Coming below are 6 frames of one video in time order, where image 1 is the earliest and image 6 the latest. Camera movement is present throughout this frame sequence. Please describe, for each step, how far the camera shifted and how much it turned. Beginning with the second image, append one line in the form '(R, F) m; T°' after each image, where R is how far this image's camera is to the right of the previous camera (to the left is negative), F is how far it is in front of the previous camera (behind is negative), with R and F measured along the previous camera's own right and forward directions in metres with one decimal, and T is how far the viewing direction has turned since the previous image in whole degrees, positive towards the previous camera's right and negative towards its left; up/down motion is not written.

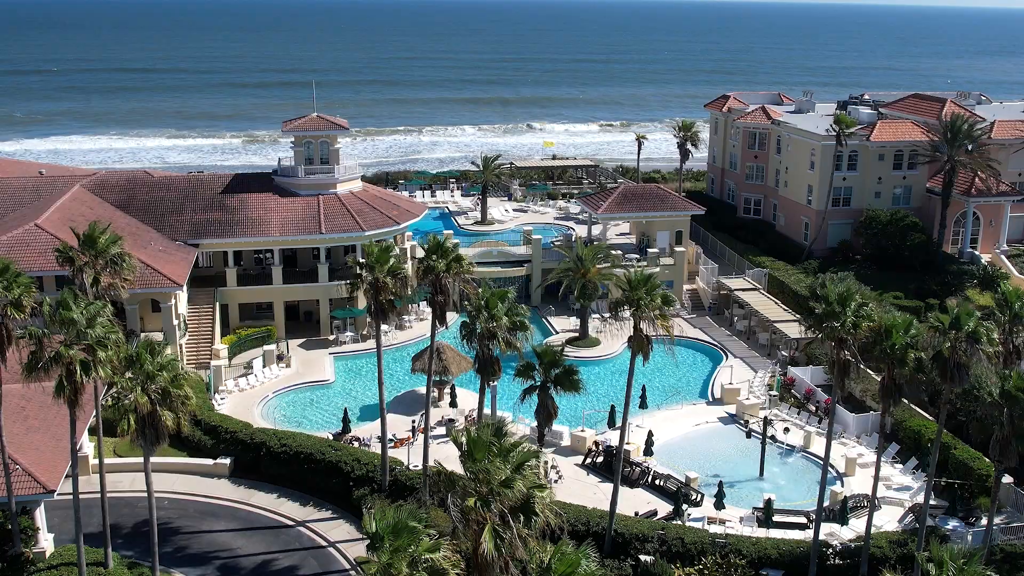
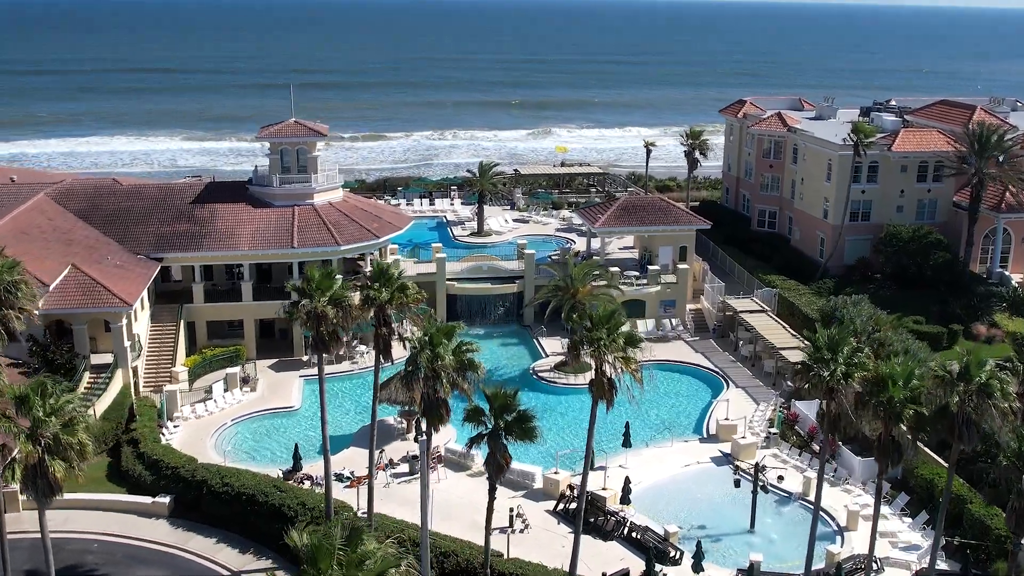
(+2.1, +3.3) m; -2°
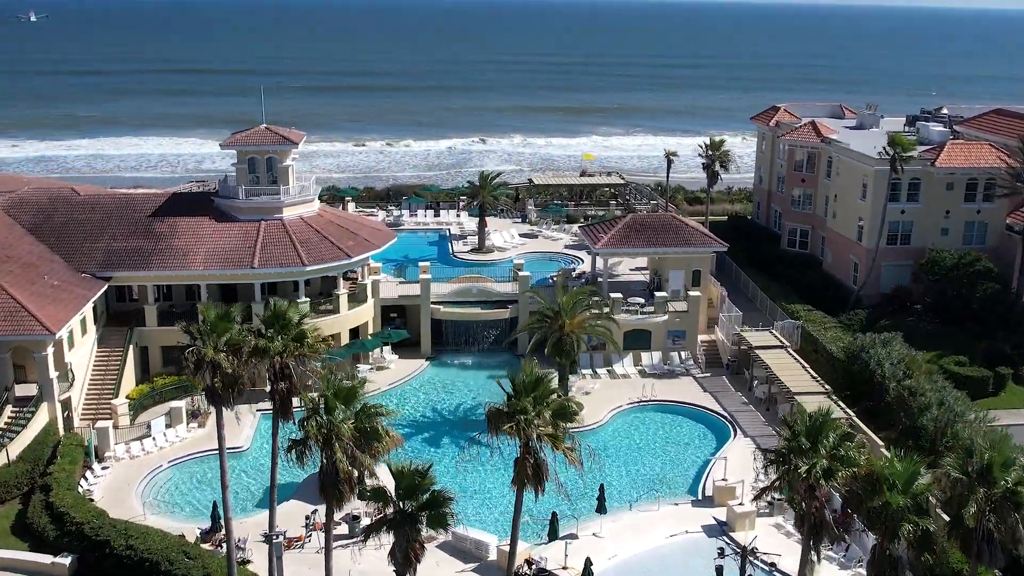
(+2.7, +4.7) m; -3°
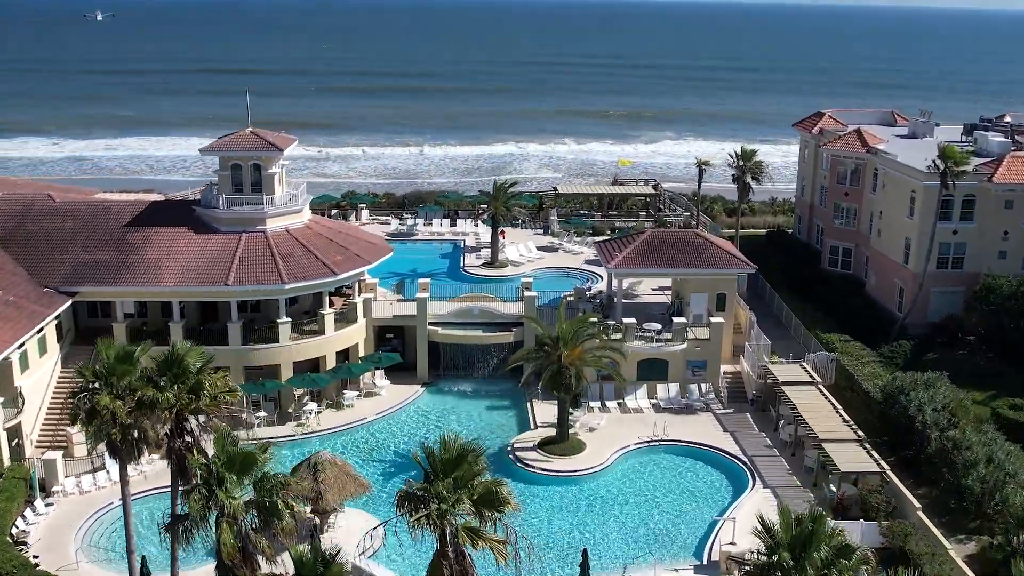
(+2.0, +3.8) m; -3°
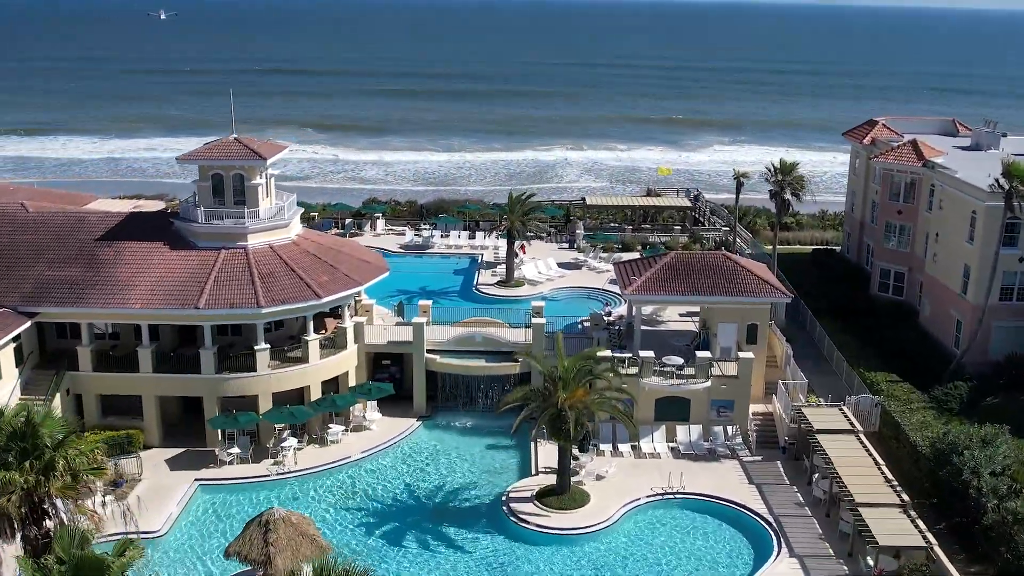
(+1.7, +3.8) m; -3°
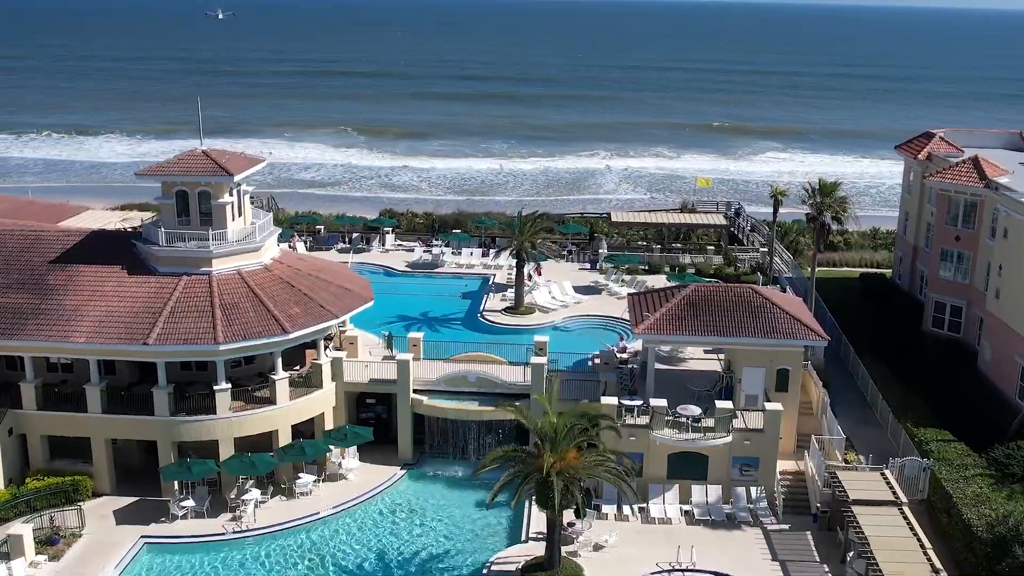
(+1.7, +4.1) m; -3°
